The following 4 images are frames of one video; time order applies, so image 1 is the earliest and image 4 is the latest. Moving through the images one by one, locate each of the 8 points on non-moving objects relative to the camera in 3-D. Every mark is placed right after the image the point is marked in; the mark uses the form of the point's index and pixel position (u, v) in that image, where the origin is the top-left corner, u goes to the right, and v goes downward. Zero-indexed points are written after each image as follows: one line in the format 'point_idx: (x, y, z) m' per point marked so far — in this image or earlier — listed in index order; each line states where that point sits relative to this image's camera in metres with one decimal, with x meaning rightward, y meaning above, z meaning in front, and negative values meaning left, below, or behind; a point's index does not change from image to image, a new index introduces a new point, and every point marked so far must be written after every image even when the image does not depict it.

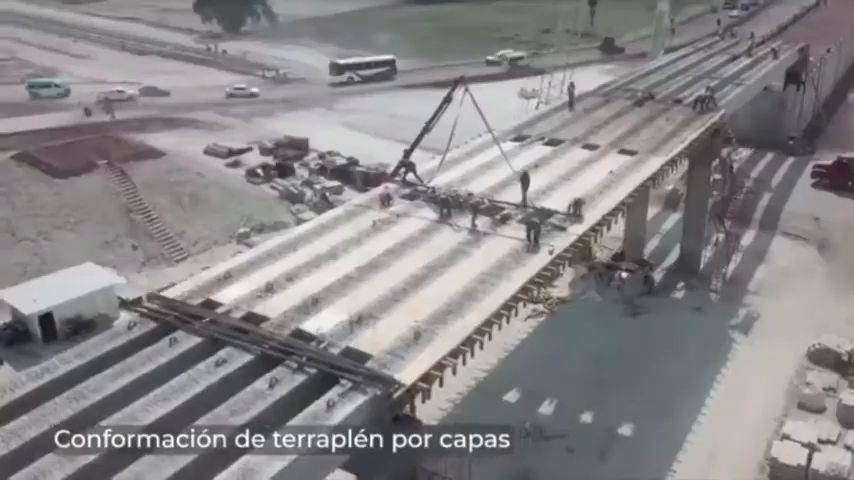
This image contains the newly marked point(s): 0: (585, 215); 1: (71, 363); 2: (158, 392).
0: (+4.1, +0.6, +19.9) m
1: (-6.4, -2.2, +13.8) m
2: (-4.5, -2.6, +13.0) m
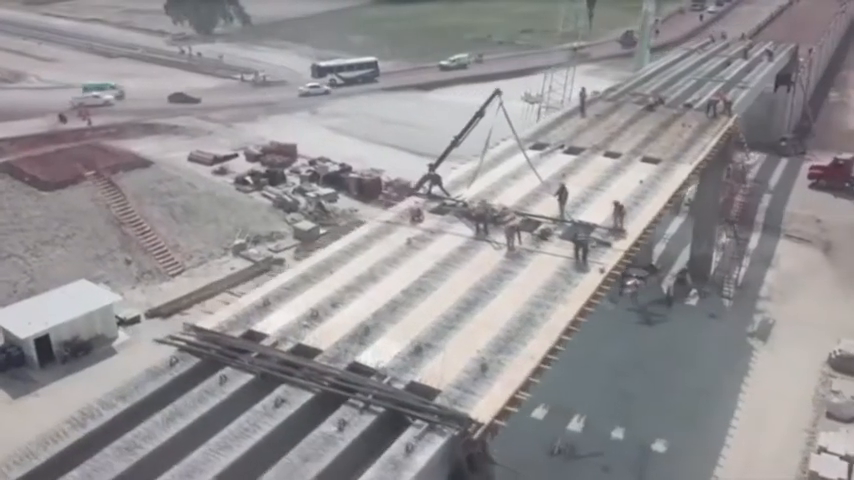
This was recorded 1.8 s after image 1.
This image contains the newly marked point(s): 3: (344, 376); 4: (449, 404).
0: (+5.0, +0.3, +19.3) m
1: (-5.1, -2.8, +12.7) m
2: (-3.2, -3.1, +12.0) m
3: (-1.4, -2.4, +13.4) m
4: (+0.4, -2.7, +12.7) m
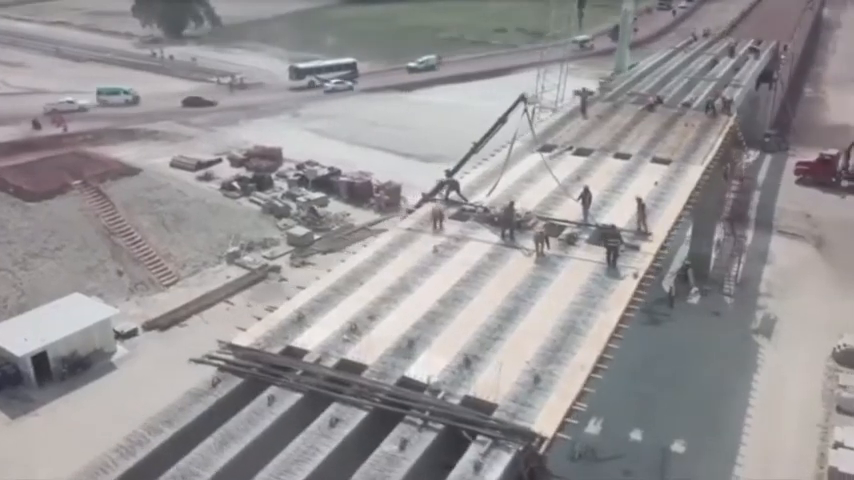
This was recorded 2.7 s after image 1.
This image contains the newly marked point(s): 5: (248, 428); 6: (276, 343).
0: (+5.6, +0.2, +19.2) m
1: (-4.2, -3.1, +12.2) m
2: (-2.2, -3.3, +11.5) m
3: (-0.5, -2.6, +13.0) m
4: (+1.3, -2.9, +12.5) m
5: (-2.9, -3.0, +12.3) m
6: (-2.9, -2.0, +14.7) m
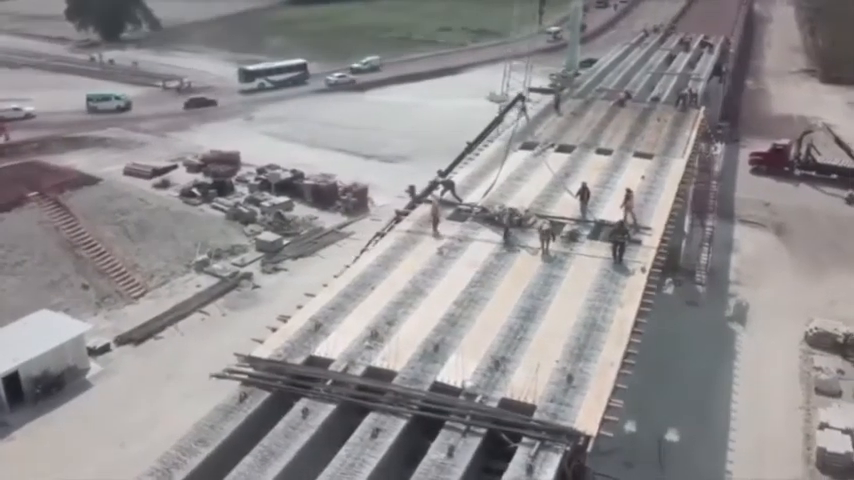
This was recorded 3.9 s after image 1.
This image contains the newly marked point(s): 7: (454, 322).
0: (+5.6, +0.4, +19.4) m
1: (-3.5, -3.2, +11.7) m
2: (-1.5, -3.5, +11.2) m
3: (+0.1, -2.6, +12.8) m
4: (+2.0, -2.9, +12.4) m
5: (-2.2, -3.1, +11.9) m
6: (-2.4, -2.1, +14.3) m
7: (+0.5, -1.6, +15.3) m
